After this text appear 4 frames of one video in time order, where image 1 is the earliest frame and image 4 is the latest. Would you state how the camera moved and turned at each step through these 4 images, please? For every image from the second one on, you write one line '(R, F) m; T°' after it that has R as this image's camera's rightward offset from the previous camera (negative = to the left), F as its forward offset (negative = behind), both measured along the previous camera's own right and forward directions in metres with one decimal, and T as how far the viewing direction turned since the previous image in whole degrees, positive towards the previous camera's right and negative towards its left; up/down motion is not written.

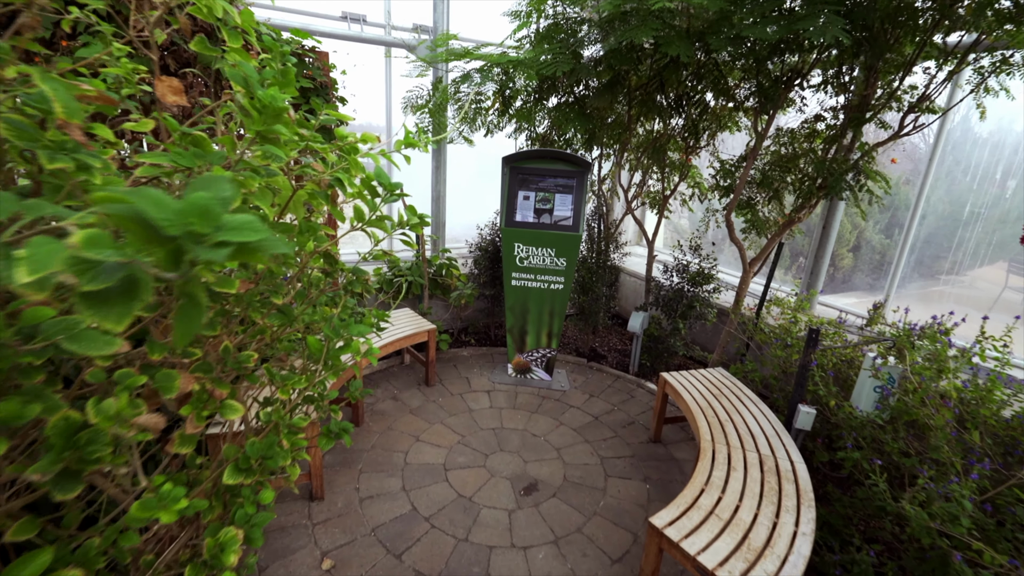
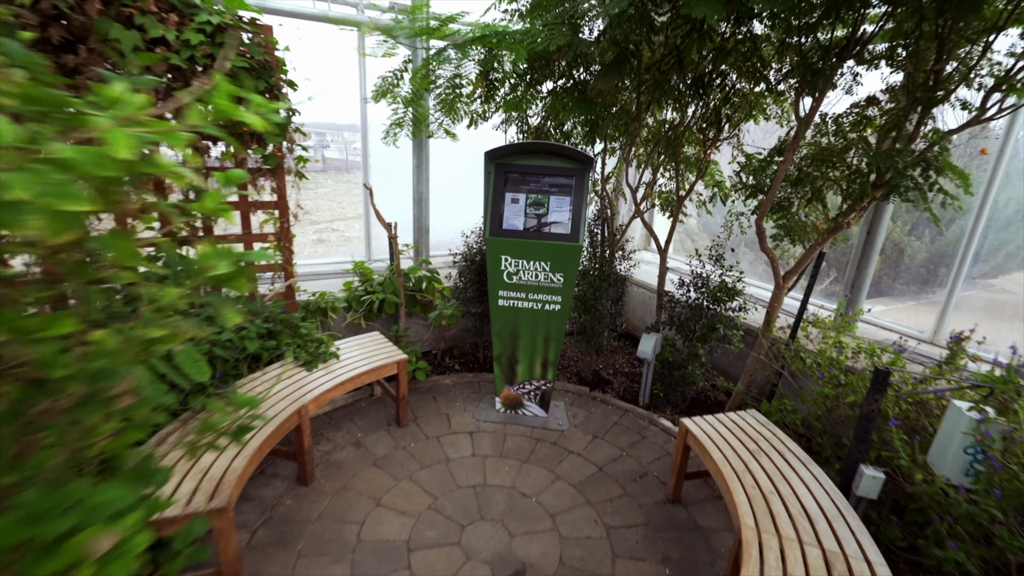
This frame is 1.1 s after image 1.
(+0.1, +0.6) m; 0°
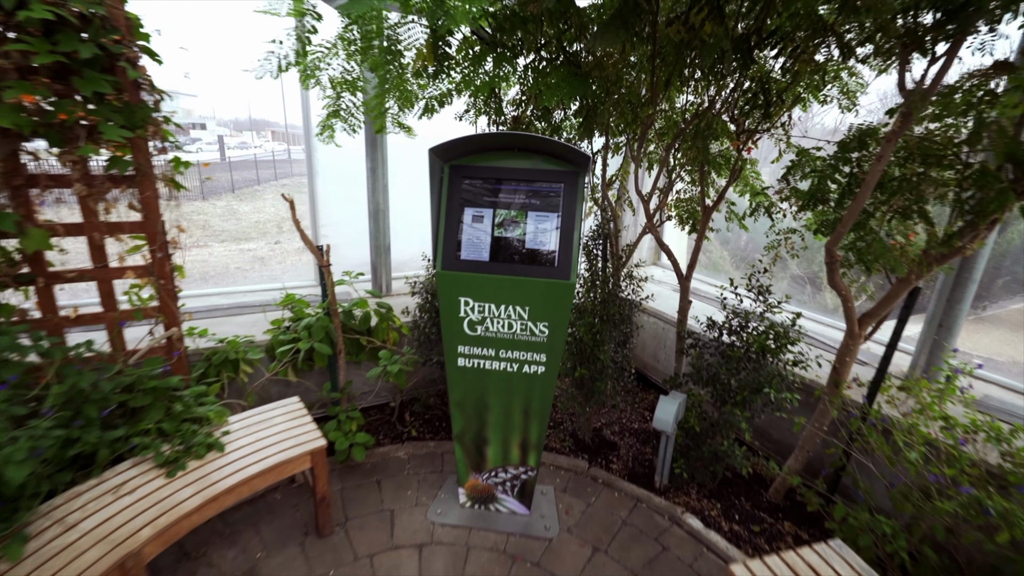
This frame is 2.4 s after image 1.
(+0.2, +0.8) m; 0°
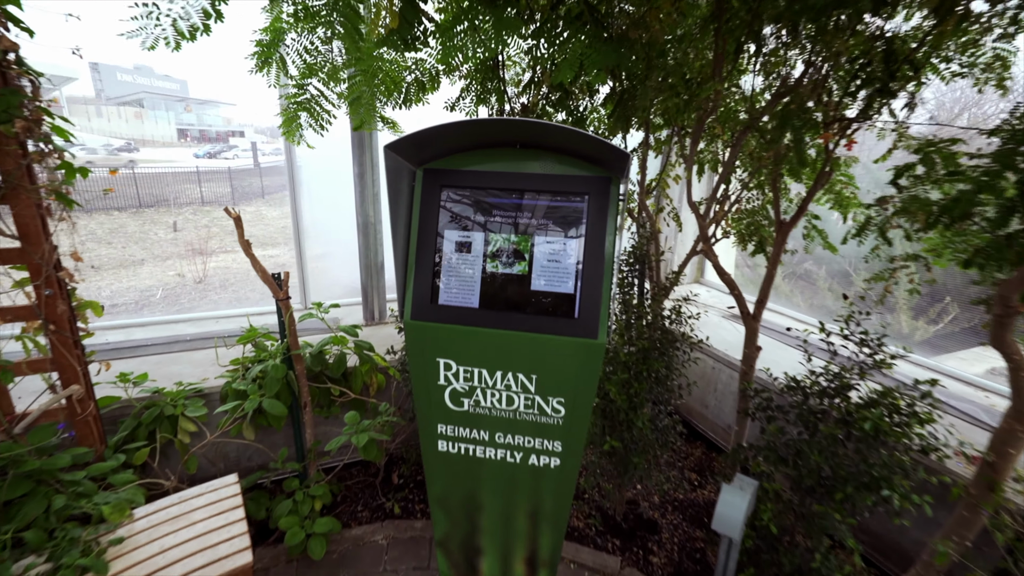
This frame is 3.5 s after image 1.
(+0.1, +0.6) m; -3°
